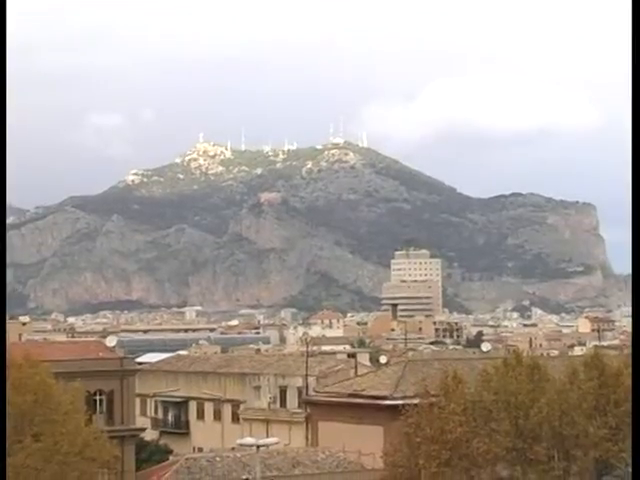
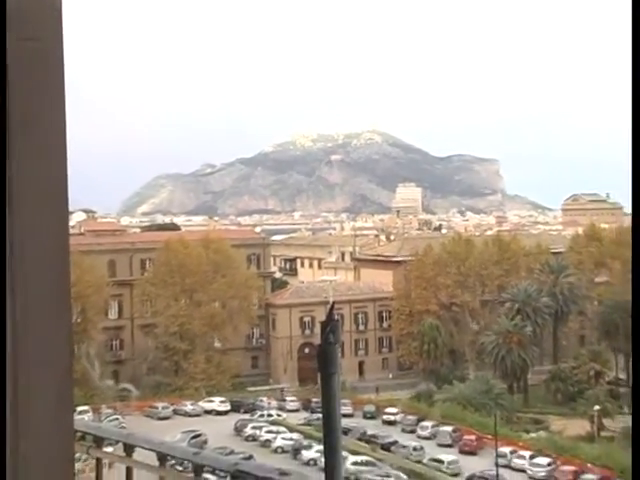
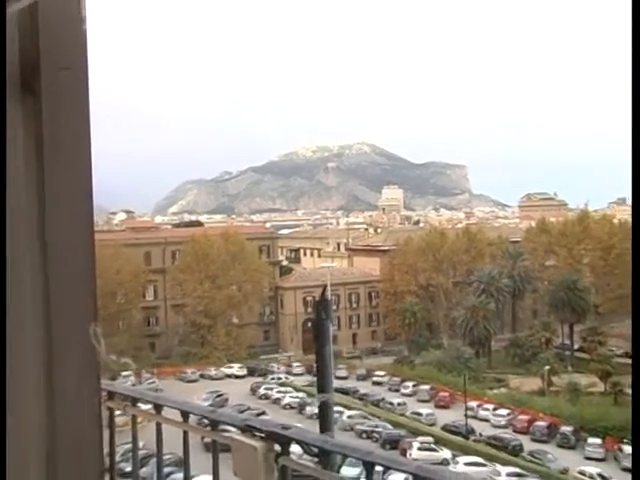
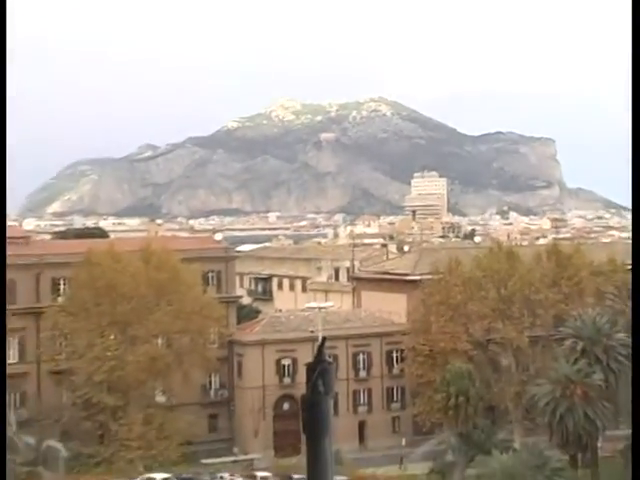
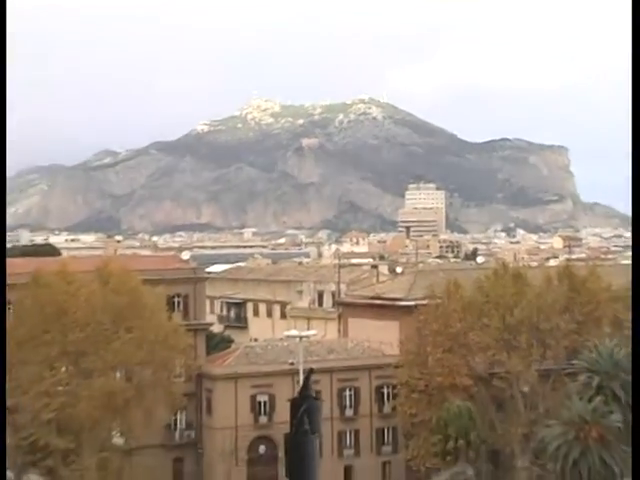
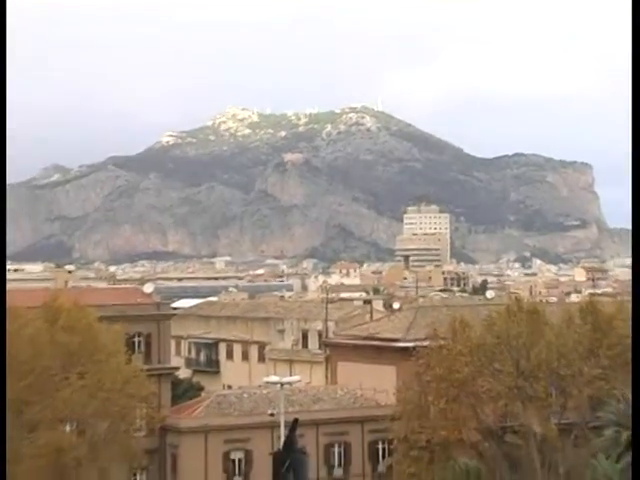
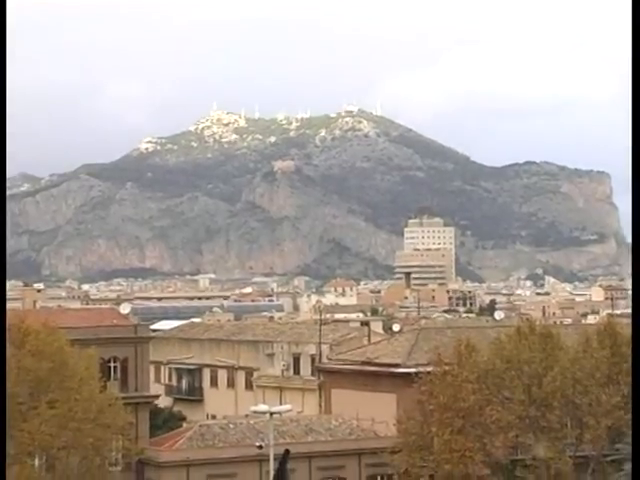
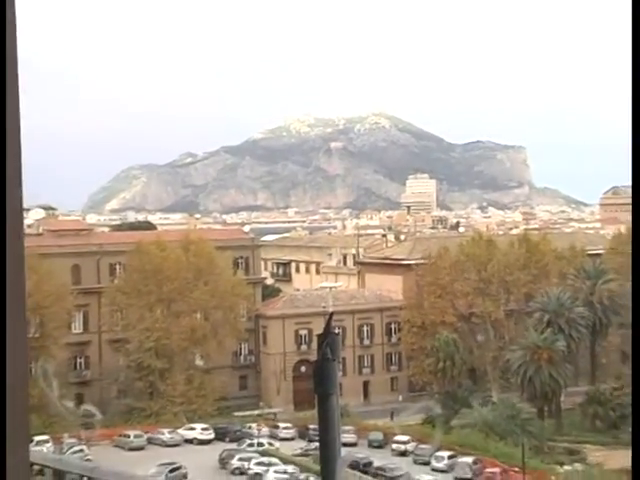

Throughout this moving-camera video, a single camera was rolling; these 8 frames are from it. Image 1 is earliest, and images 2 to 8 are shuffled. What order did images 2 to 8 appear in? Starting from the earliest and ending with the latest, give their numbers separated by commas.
7, 6, 5, 4, 8, 2, 3
